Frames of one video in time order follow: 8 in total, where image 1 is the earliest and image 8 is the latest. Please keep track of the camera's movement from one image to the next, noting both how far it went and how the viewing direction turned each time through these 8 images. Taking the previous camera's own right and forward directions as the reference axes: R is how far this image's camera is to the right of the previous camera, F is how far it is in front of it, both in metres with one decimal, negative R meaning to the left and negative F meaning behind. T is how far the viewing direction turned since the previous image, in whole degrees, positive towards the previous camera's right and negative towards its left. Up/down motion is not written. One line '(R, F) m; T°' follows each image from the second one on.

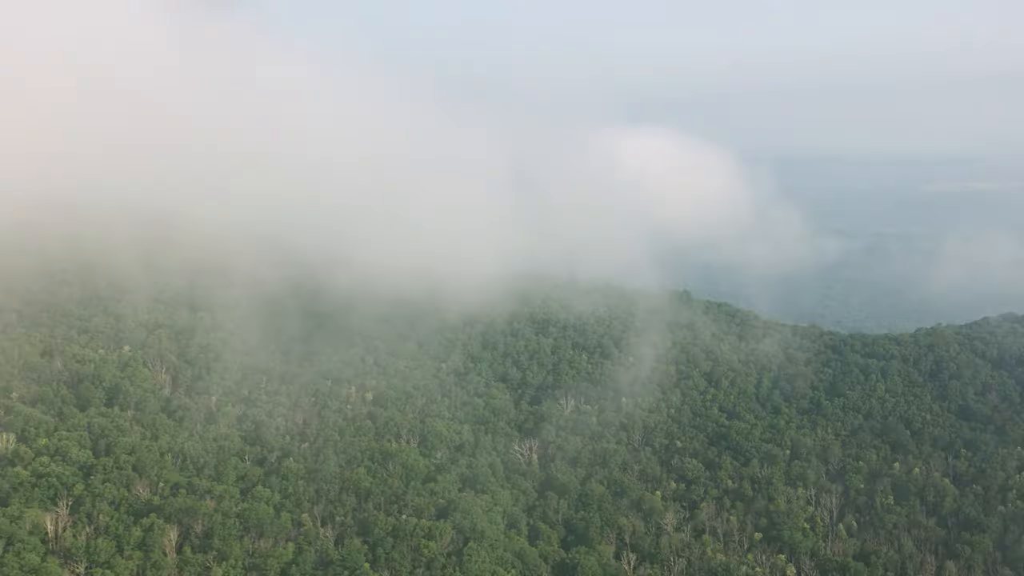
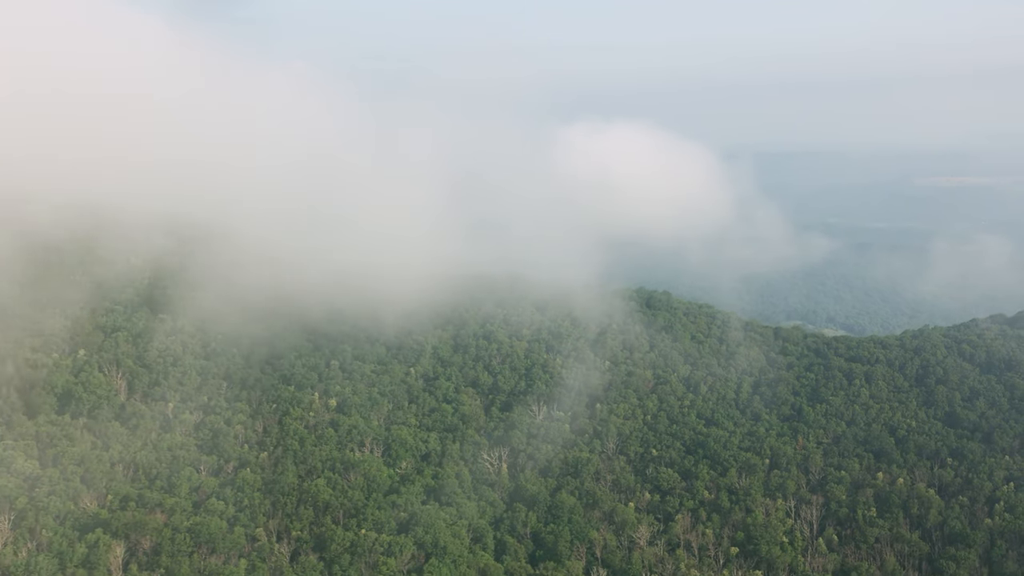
(+1.5, +1.9) m; 0°
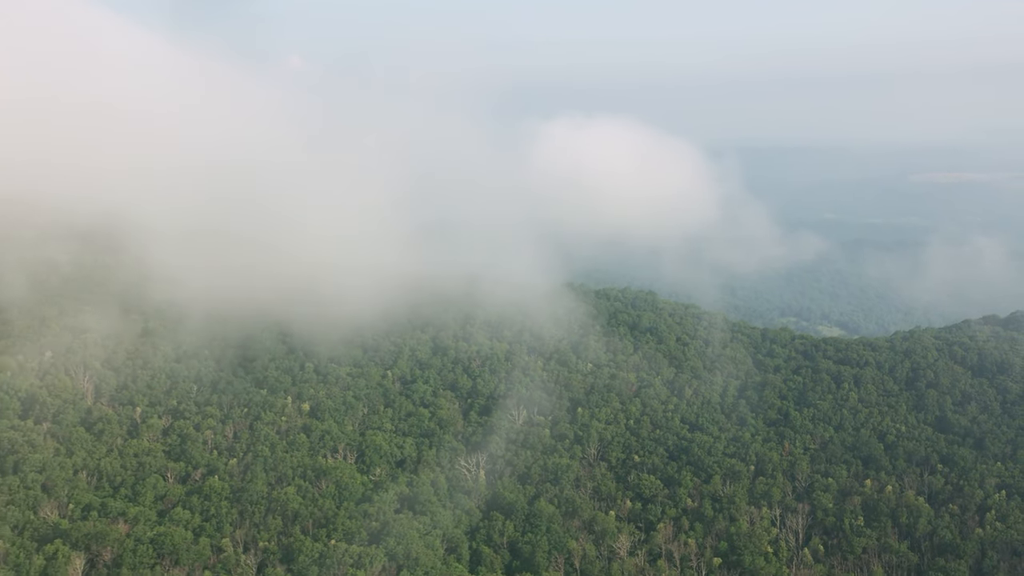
(+1.0, +1.3) m; 0°
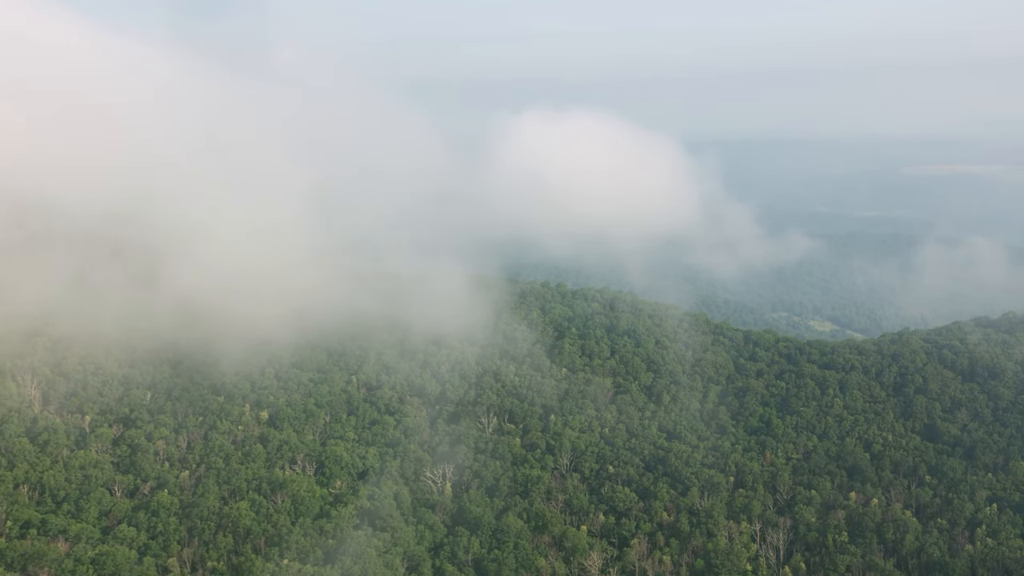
(+1.4, +2.1) m; 0°
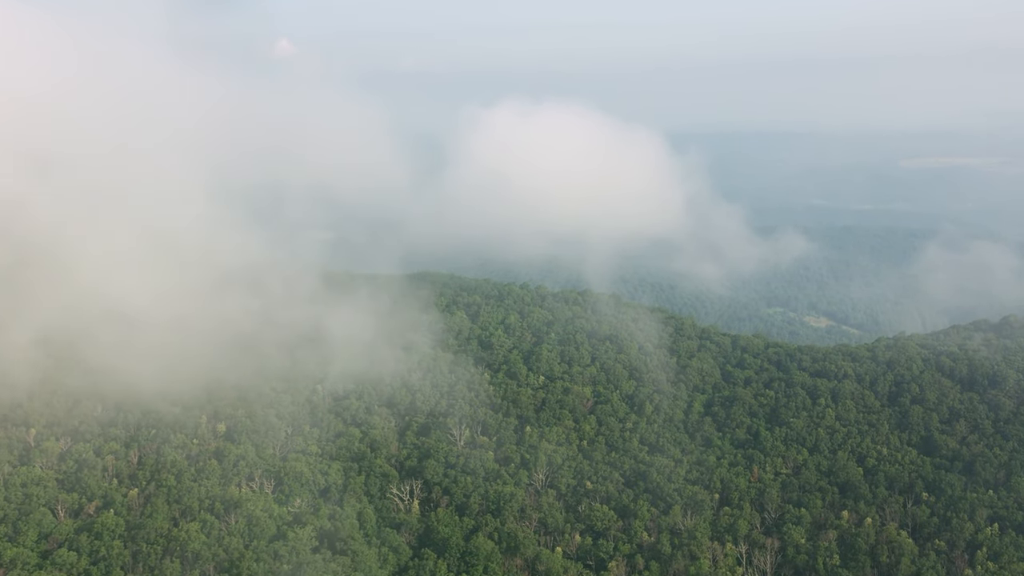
(+1.2, +2.4) m; 0°
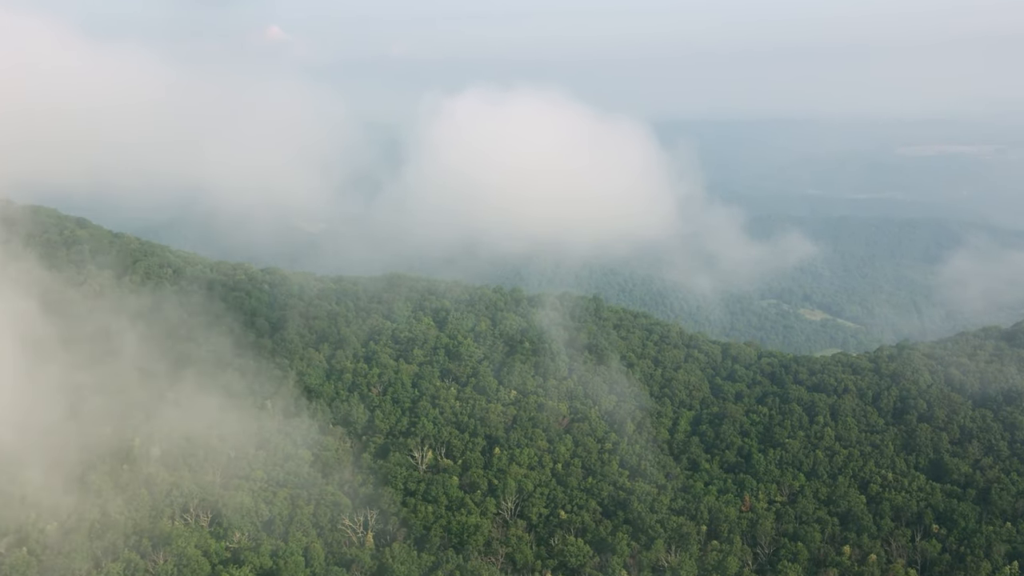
(+1.3, +3.7) m; +1°
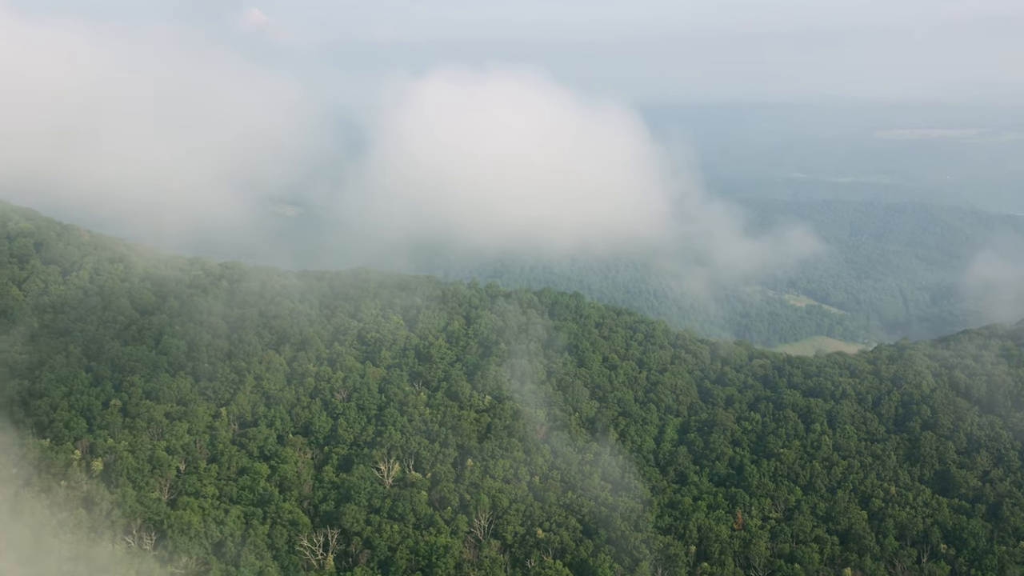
(+0.6, +2.8) m; +1°
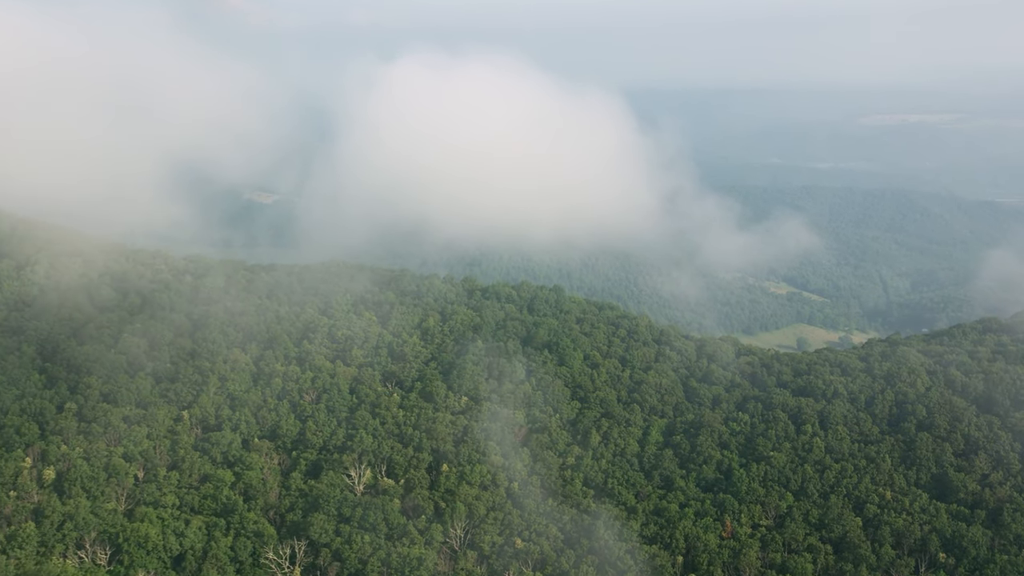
(+0.5, +1.7) m; +1°
